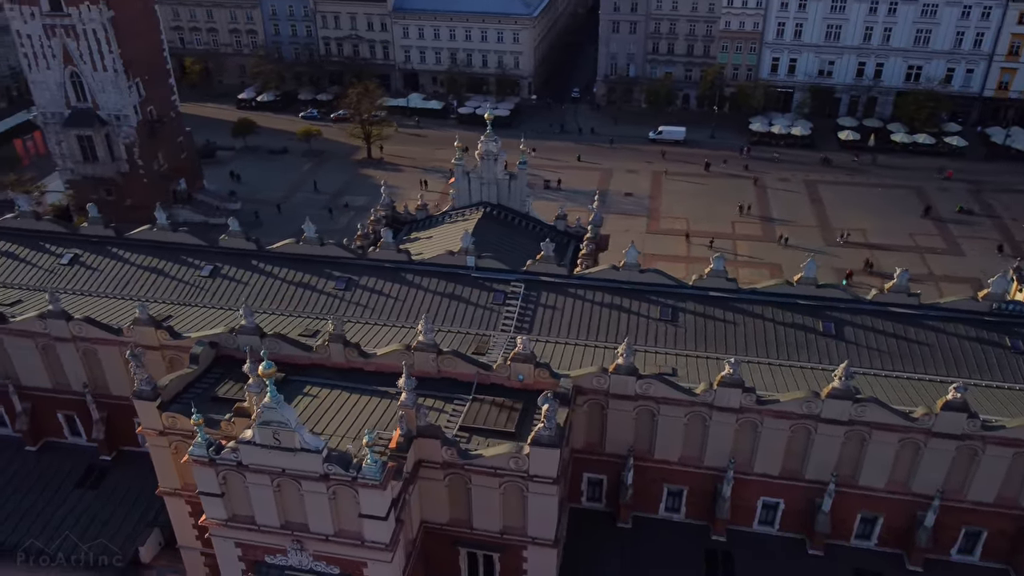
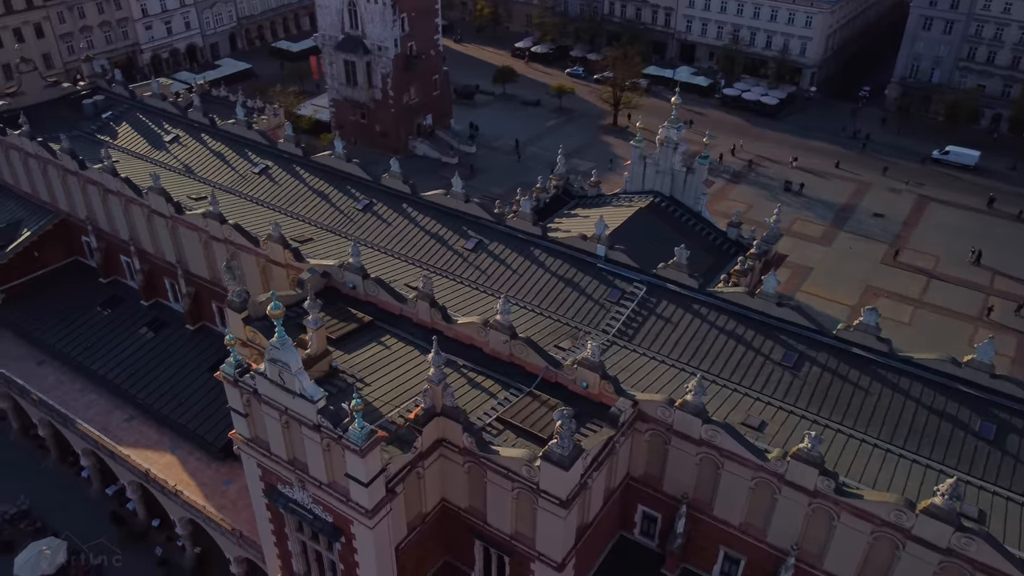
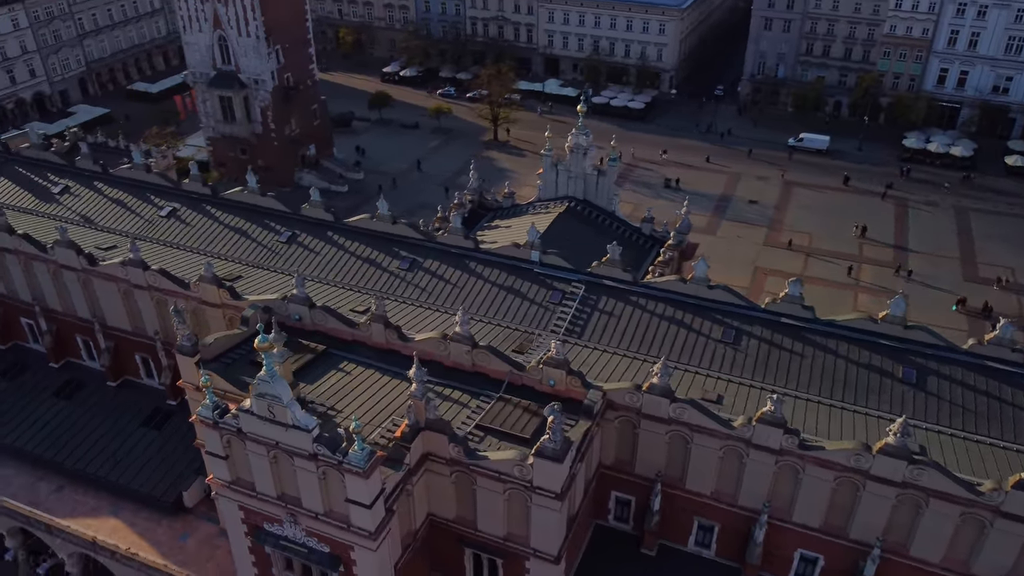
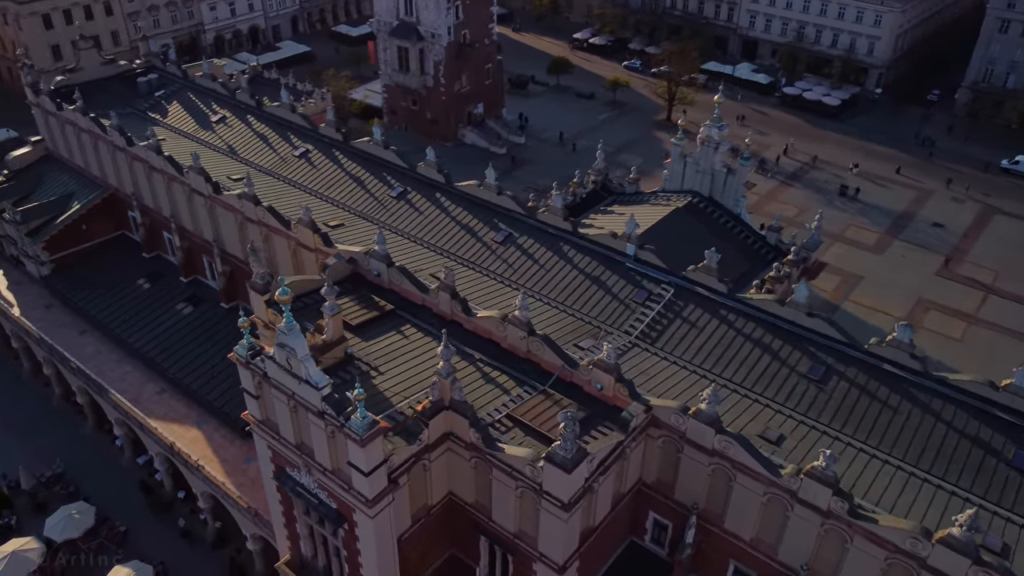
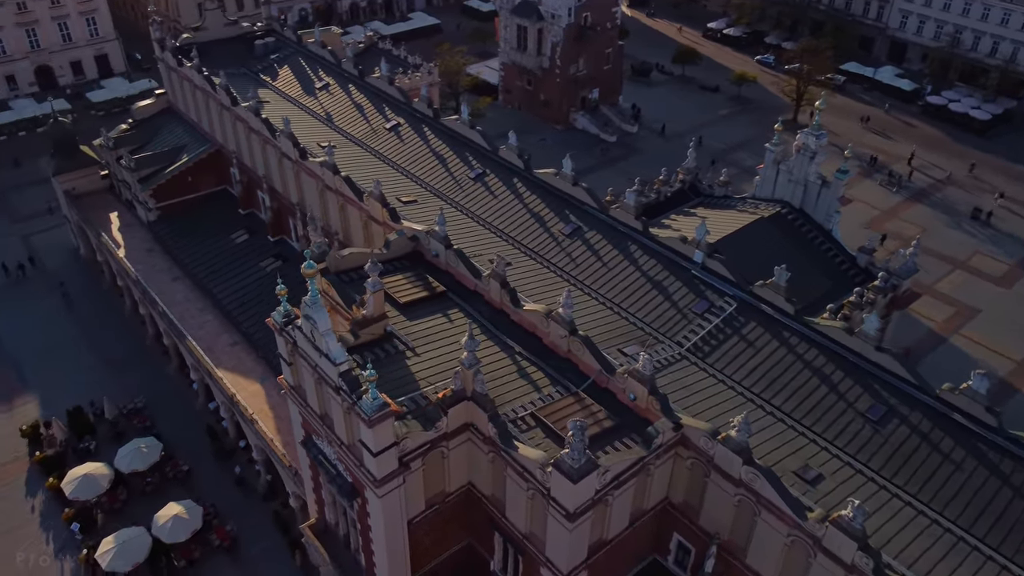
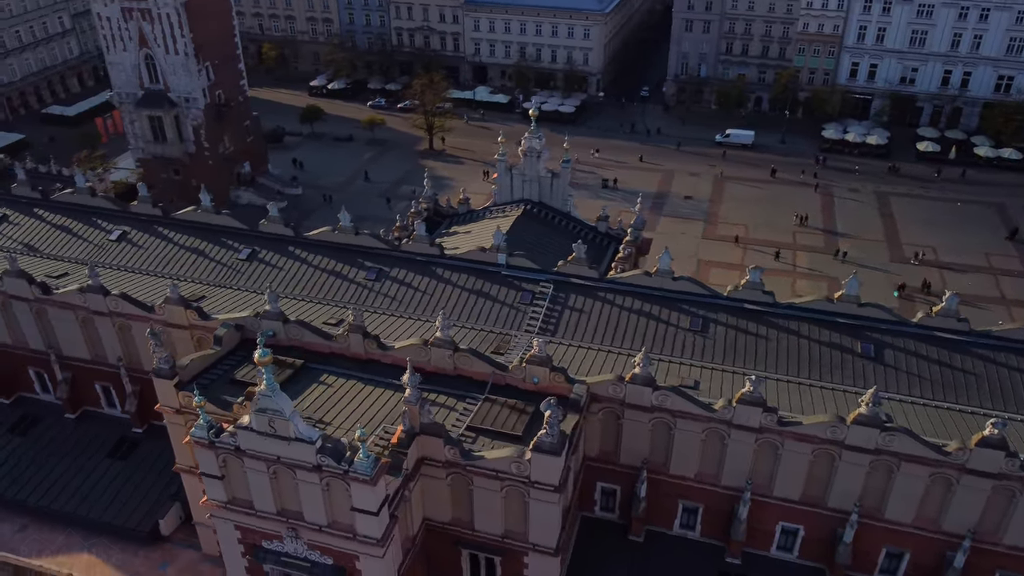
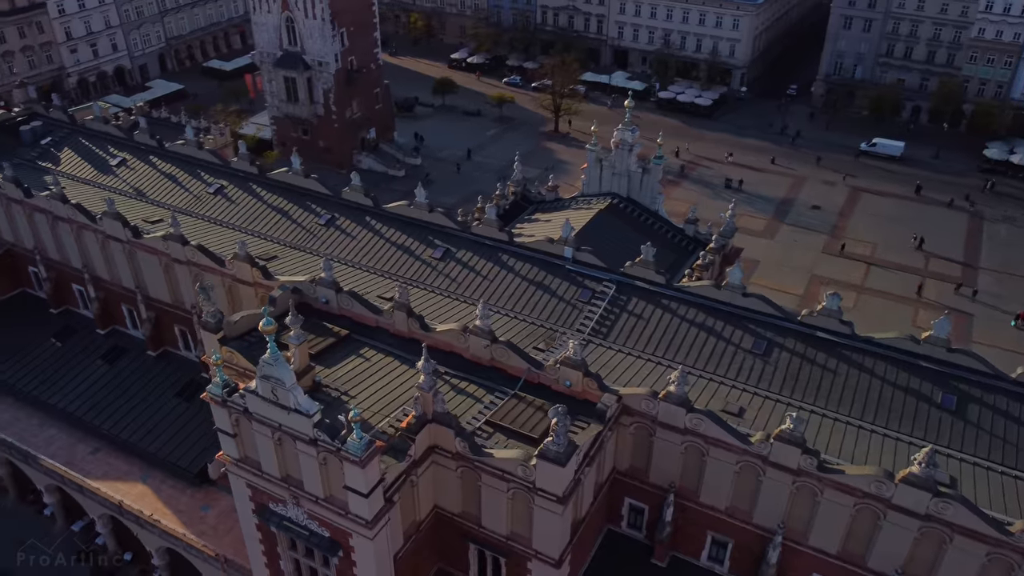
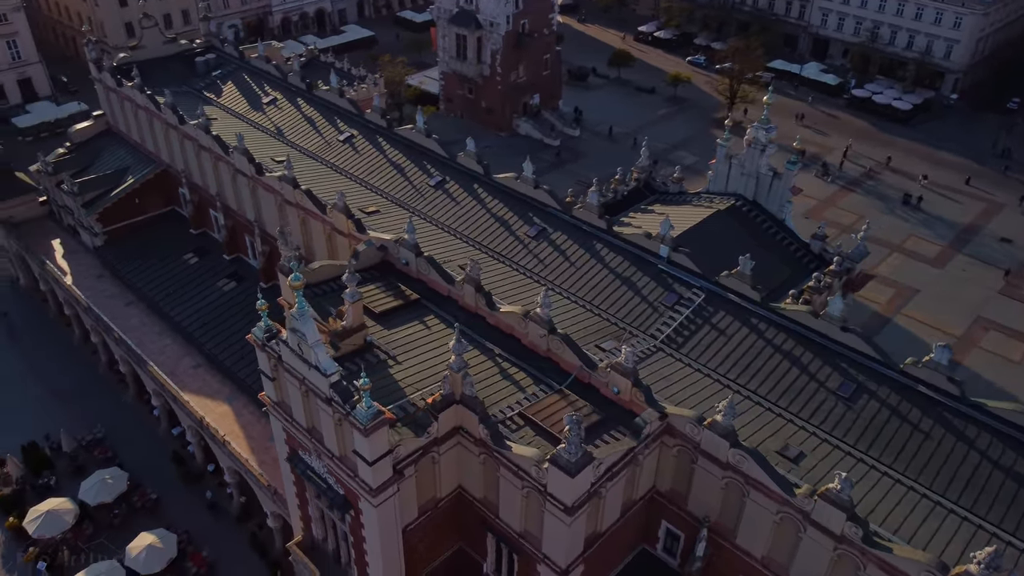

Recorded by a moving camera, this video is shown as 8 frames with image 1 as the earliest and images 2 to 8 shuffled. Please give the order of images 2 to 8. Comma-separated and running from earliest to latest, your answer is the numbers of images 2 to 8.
6, 3, 7, 2, 4, 8, 5
